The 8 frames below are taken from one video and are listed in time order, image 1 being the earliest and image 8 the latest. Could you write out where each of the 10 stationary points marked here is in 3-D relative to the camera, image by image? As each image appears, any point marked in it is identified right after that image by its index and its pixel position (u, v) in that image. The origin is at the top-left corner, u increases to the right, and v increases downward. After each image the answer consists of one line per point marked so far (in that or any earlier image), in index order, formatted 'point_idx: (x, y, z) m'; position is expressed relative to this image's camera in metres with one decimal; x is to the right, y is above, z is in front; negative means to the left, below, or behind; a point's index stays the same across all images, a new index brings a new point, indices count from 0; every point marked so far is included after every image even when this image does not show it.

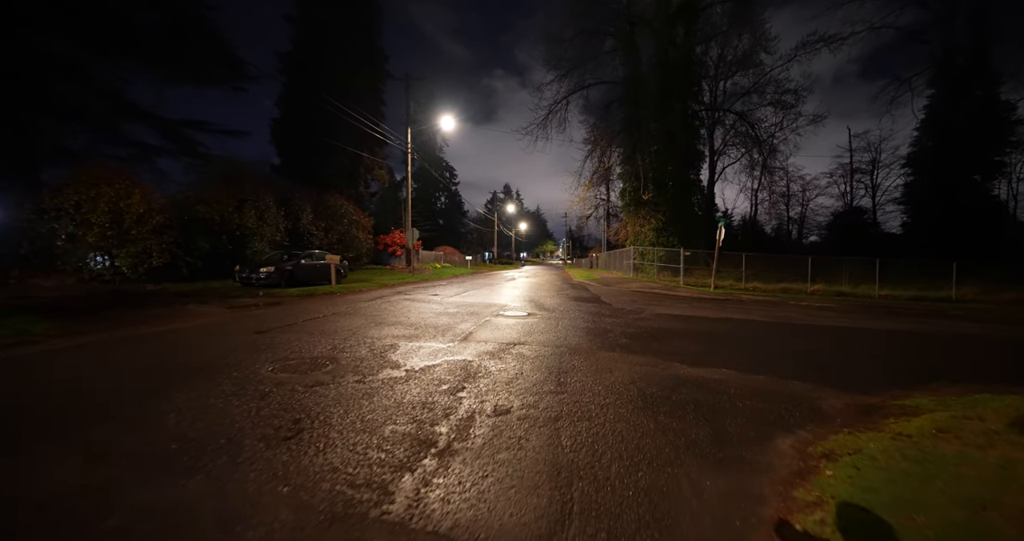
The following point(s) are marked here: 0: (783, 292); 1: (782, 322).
0: (+13.1, -1.1, +19.6) m
1: (+7.0, -1.4, +10.6) m
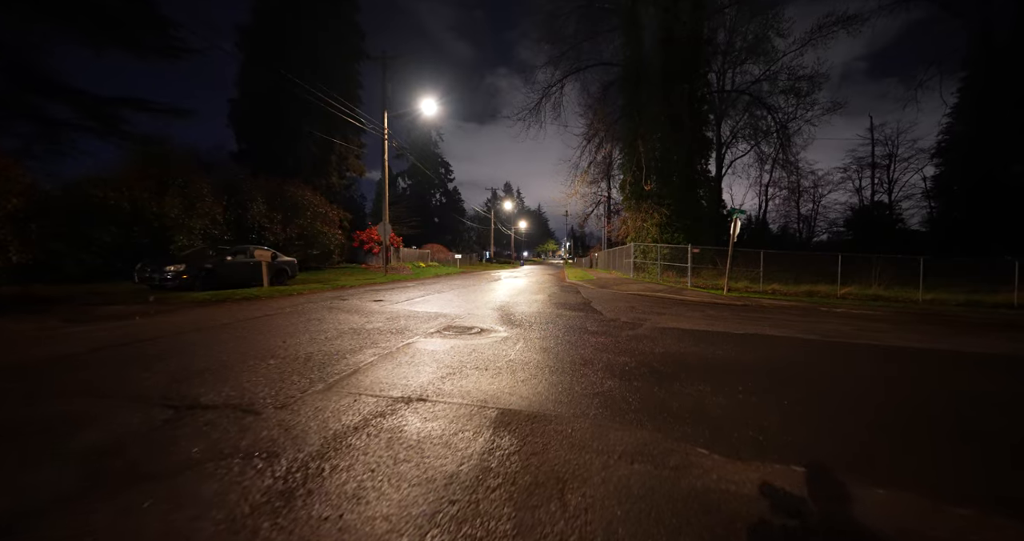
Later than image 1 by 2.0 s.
0: (+12.3, -1.1, +16.9) m
1: (+6.2, -1.4, +8.0) m
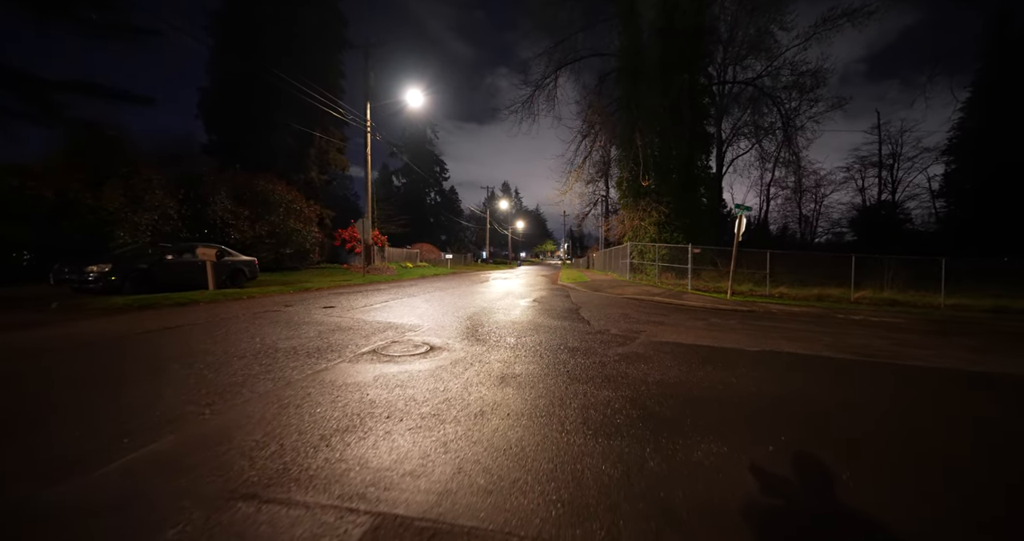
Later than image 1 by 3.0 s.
0: (+11.7, -1.2, +15.6) m
1: (+5.7, -1.4, +6.6) m
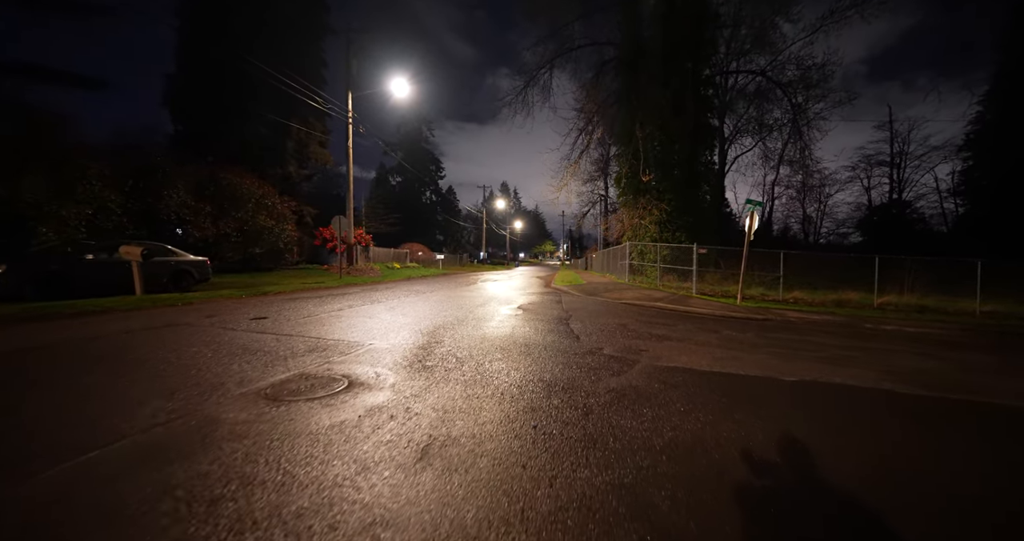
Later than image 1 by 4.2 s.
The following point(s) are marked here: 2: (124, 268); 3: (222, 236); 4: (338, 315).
0: (+11.3, -1.3, +14.1) m
1: (+5.2, -1.5, +5.1) m
2: (-8.8, +0.1, +9.2) m
3: (-11.5, +1.4, +16.1) m
4: (-3.4, -0.9, +7.8) m
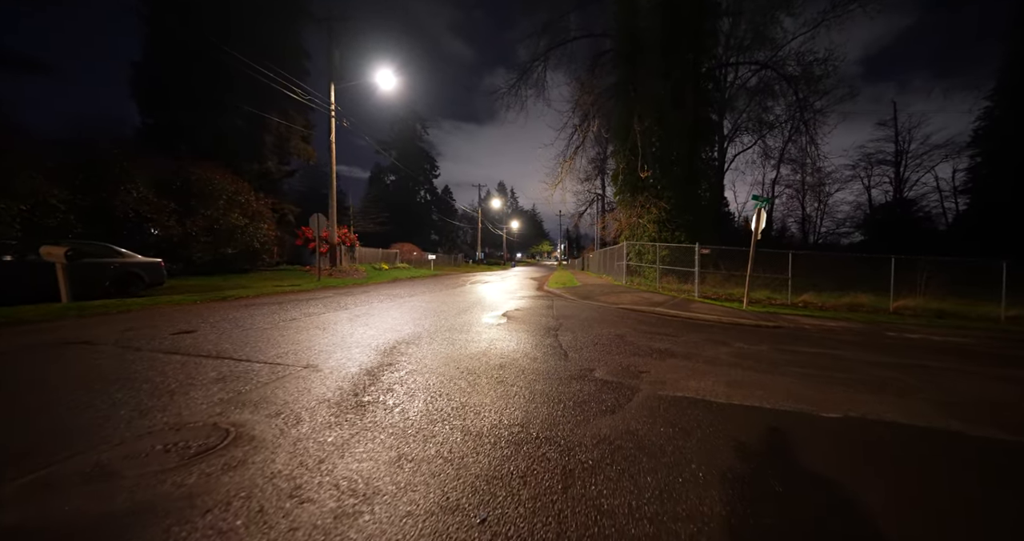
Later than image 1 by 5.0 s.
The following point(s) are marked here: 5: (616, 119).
0: (+10.9, -1.4, +13.1) m
1: (+4.9, -1.6, +4.1) m
2: (-9.1, 0.0, +8.1) m
3: (-11.9, +1.3, +15.0) m
4: (-3.7, -0.9, +6.7) m
5: (+5.0, +7.4, +19.8) m
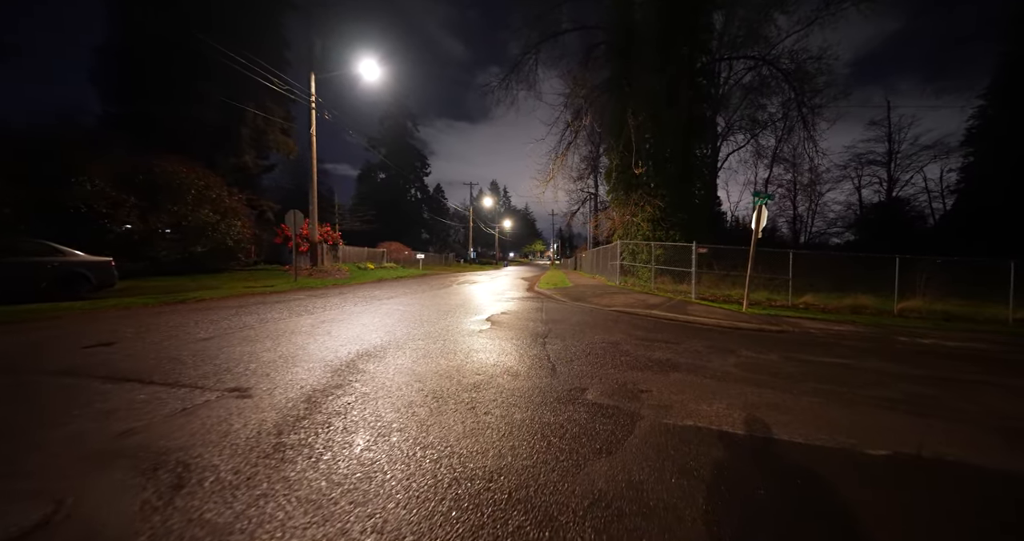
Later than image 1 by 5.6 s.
0: (+10.5, -1.4, +12.5) m
1: (+4.6, -1.6, +3.4) m
2: (-9.4, 0.0, +7.1) m
3: (-12.3, +1.3, +14.0) m
4: (-4.0, -0.9, +5.8) m
5: (+4.5, +7.4, +19.1) m
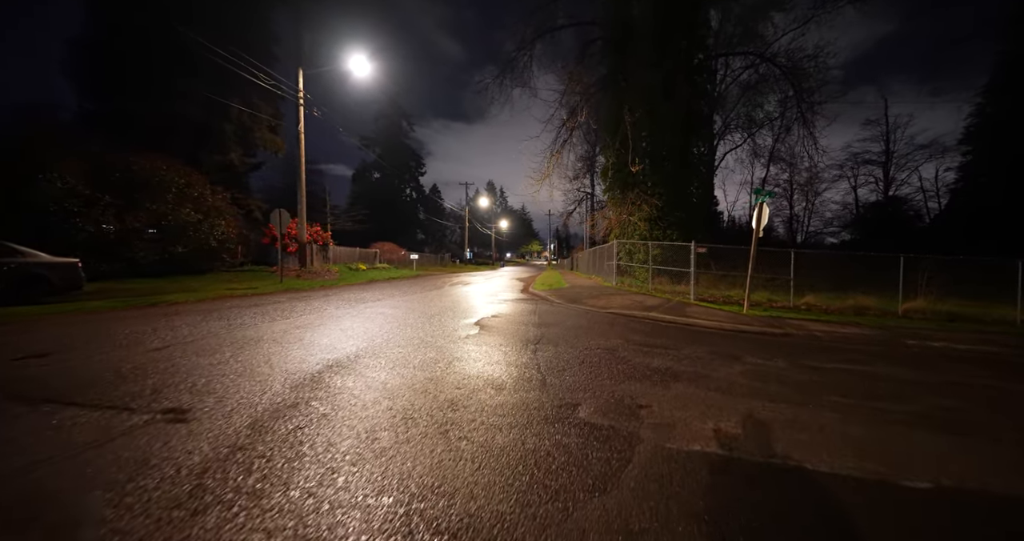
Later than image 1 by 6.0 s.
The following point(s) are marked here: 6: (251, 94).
0: (+10.3, -1.4, +12.0) m
1: (+4.5, -1.6, +2.9) m
2: (-9.6, 0.0, +6.5) m
3: (-12.5, +1.3, +13.4) m
4: (-4.2, -1.0, +5.3) m
5: (+4.2, +7.4, +18.6) m
6: (-12.8, +8.6, +20.0) m
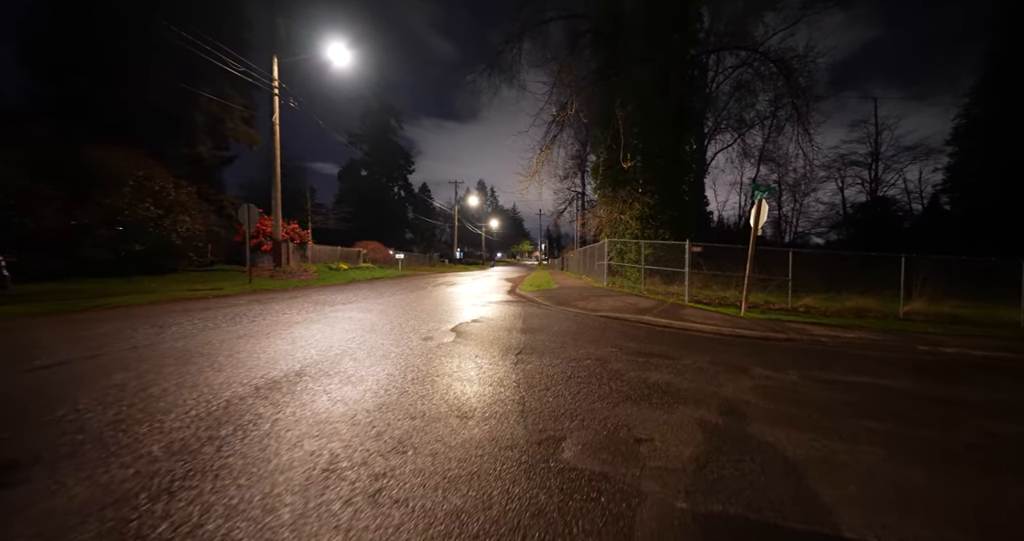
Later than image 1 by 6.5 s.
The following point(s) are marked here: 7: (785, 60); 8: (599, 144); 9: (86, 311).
0: (+9.8, -1.4, +11.5) m
1: (+4.3, -1.6, +2.2) m
2: (-9.9, 0.0, +5.5) m
3: (-13.0, +1.3, +12.3) m
4: (-4.4, -1.0, +4.4) m
5: (+3.7, +7.4, +17.9) m
6: (-13.4, +8.7, +18.9) m
7: (+12.5, +9.6, +18.4) m
8: (+4.3, +6.1, +19.9) m
9: (-8.4, -0.8, +8.0) m
